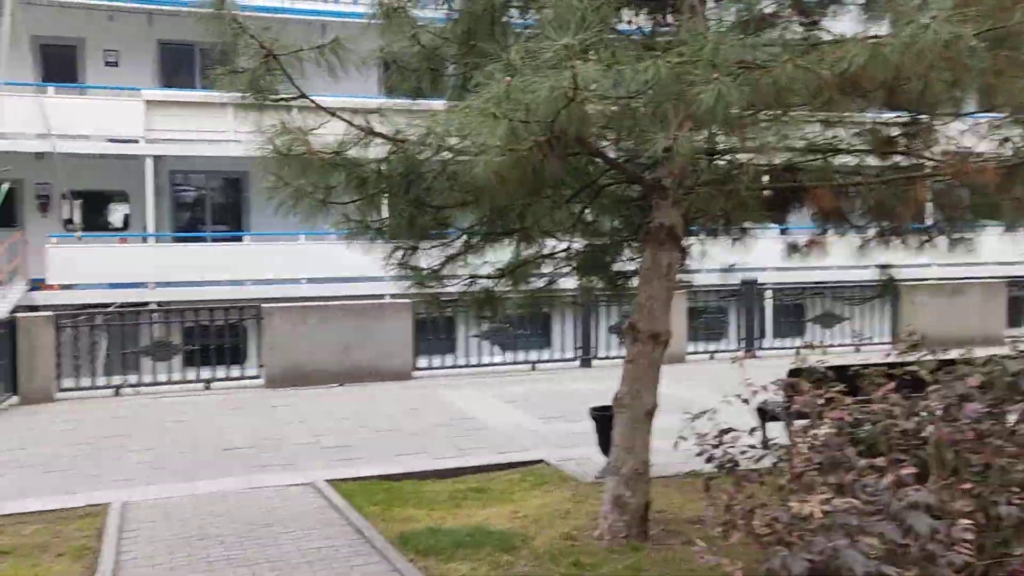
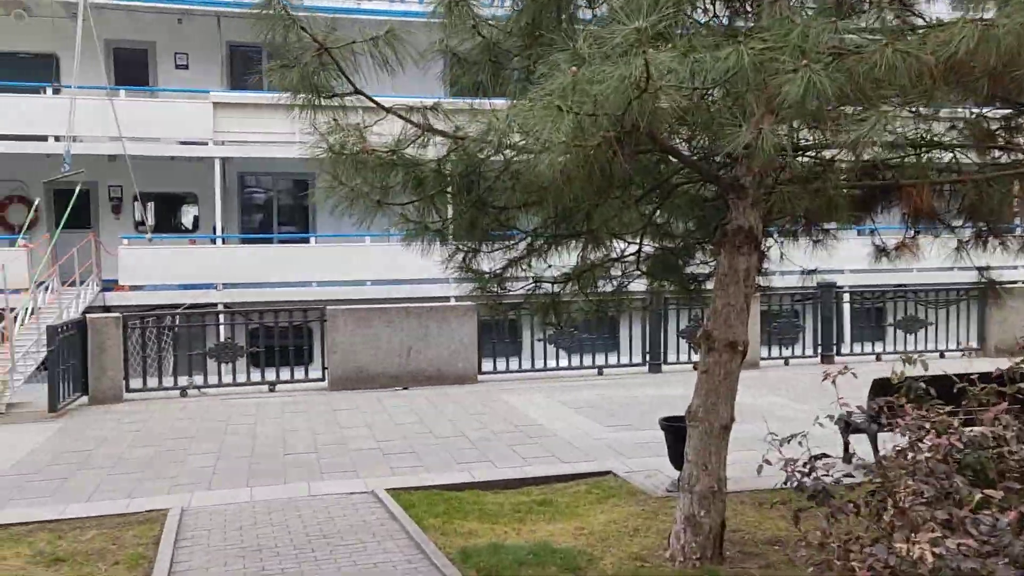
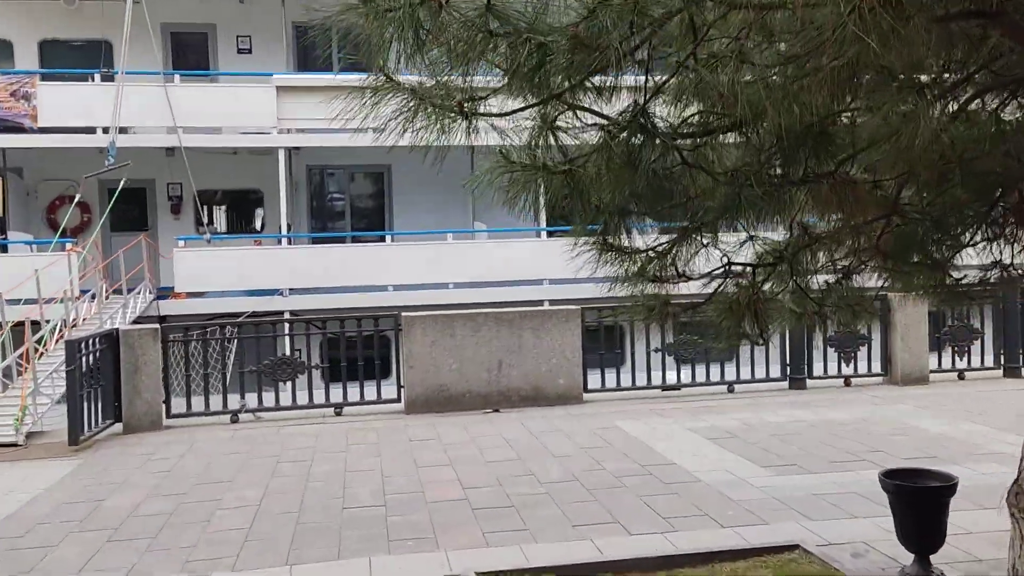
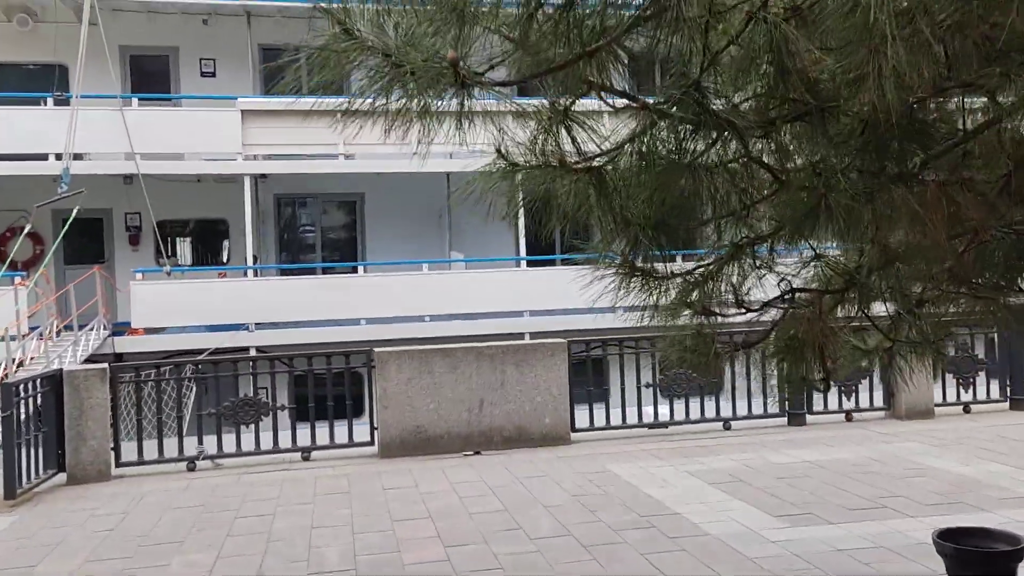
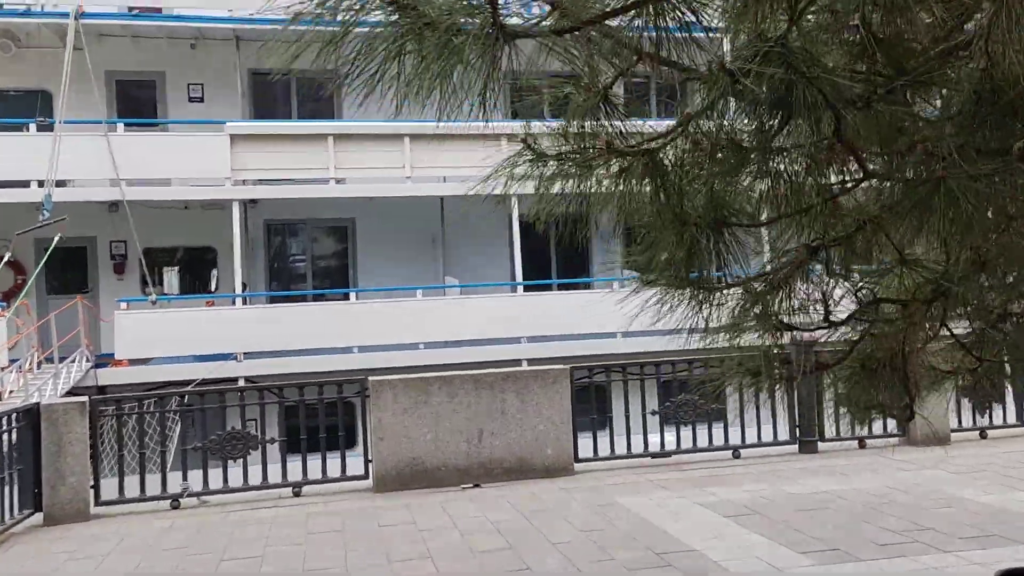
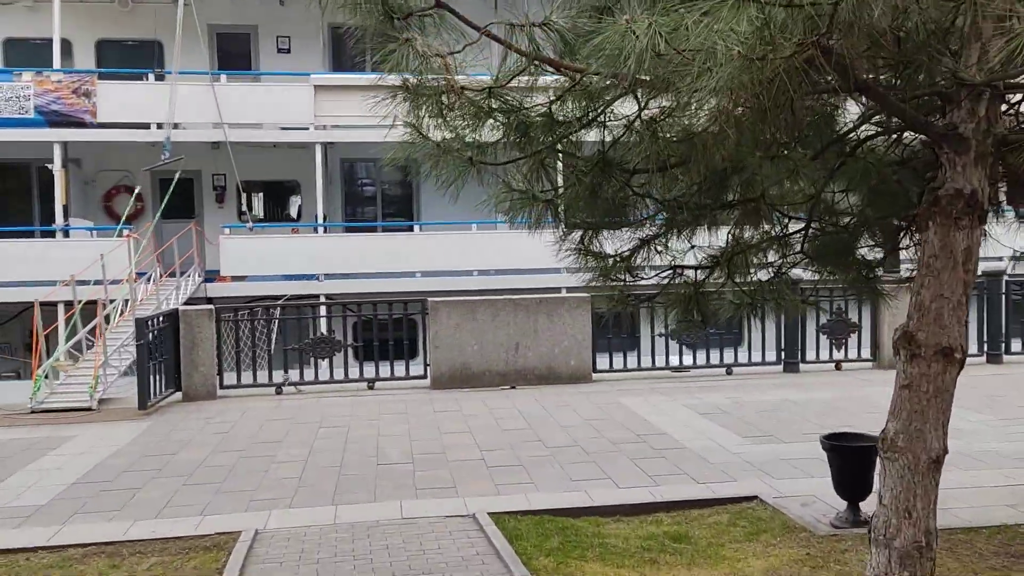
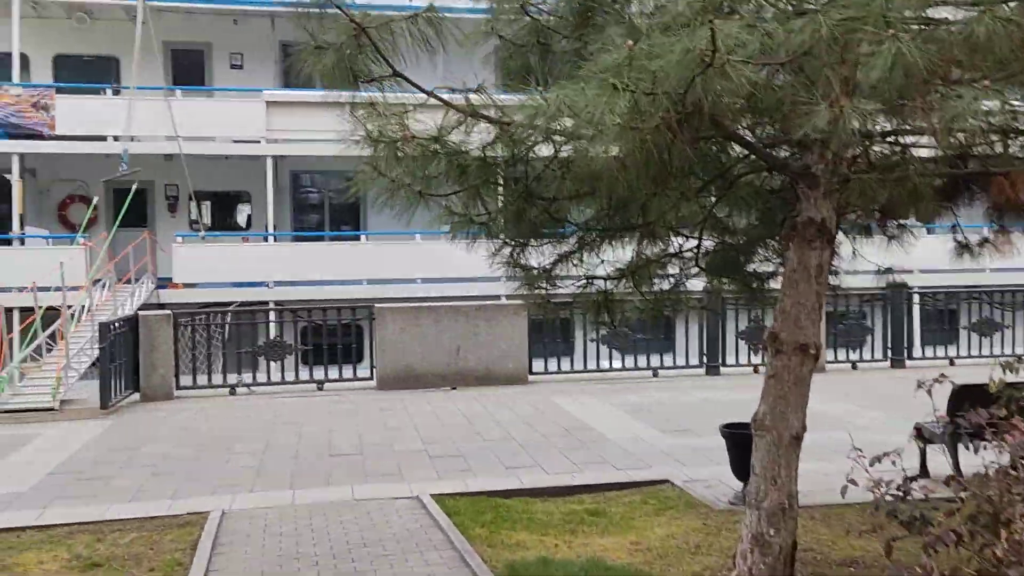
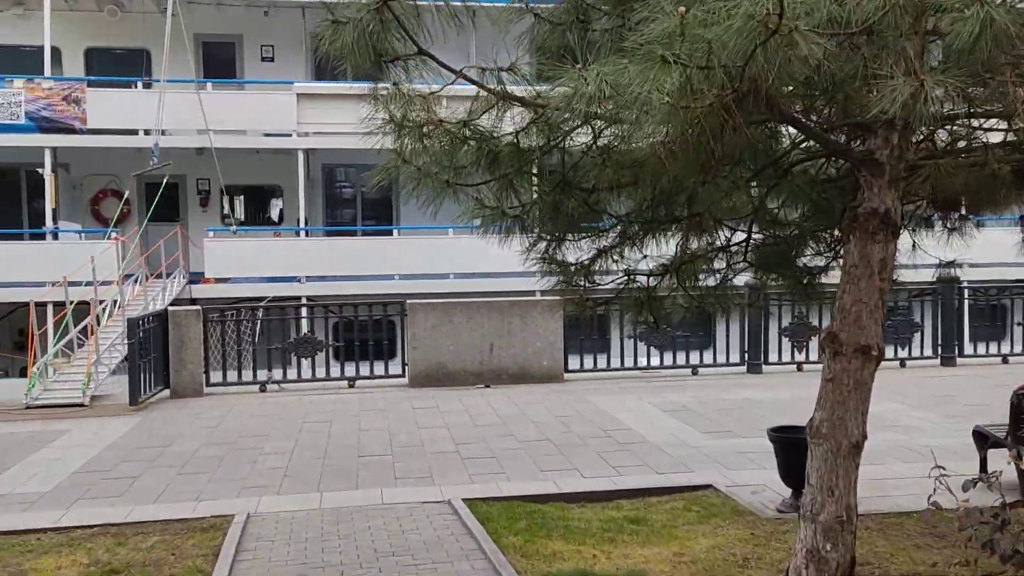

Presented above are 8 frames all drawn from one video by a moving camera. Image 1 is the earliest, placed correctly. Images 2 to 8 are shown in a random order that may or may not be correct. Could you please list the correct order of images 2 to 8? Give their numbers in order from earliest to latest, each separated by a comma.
2, 7, 8, 6, 3, 4, 5
